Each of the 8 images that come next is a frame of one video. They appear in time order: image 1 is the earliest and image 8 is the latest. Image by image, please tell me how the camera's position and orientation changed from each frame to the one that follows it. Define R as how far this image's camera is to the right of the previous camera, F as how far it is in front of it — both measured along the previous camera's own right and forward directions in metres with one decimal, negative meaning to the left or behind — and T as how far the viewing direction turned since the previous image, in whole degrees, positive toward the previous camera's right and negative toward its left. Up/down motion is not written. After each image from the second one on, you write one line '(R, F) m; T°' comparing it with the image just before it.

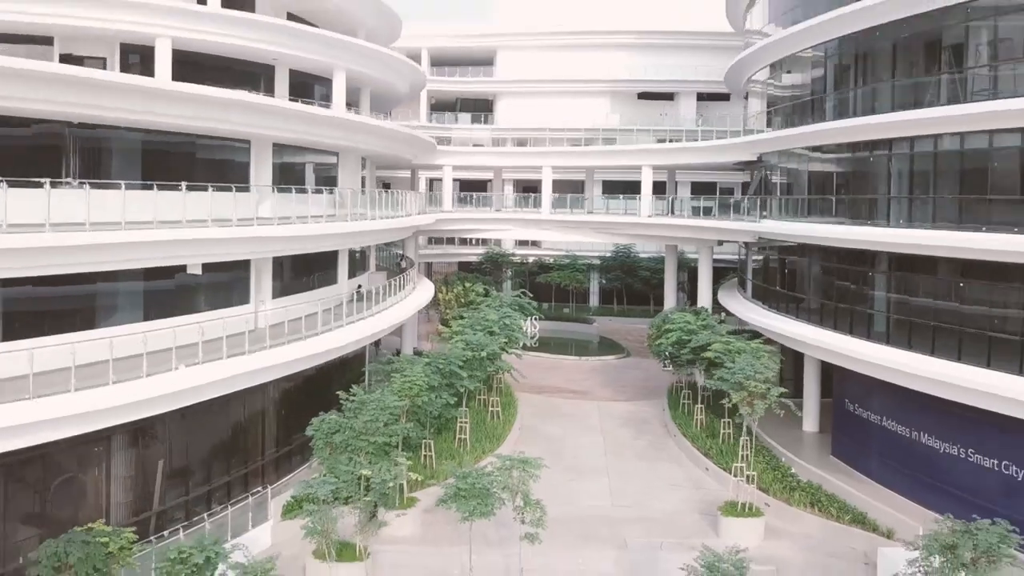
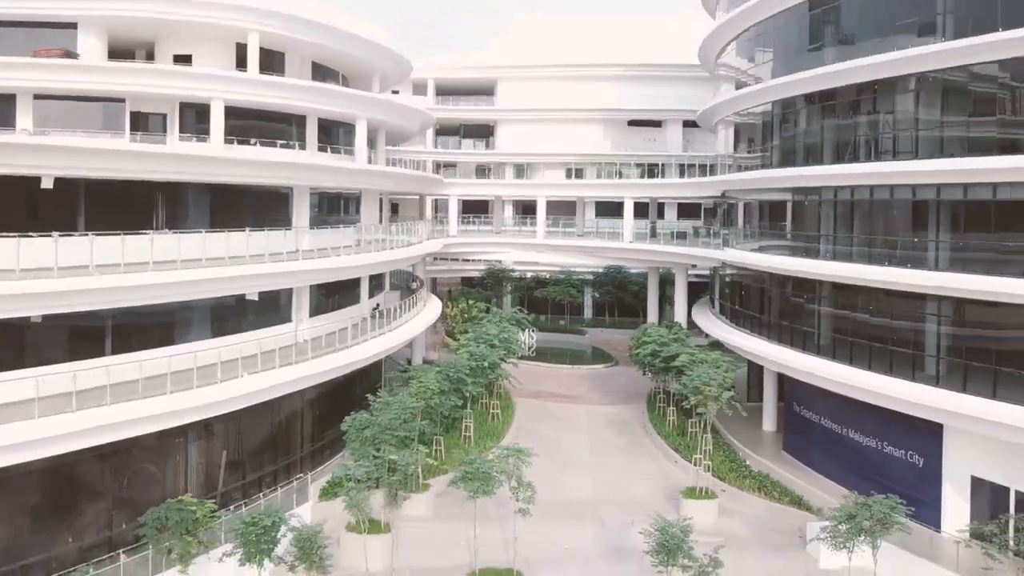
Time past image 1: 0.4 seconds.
(+0.1, -2.8) m; 0°
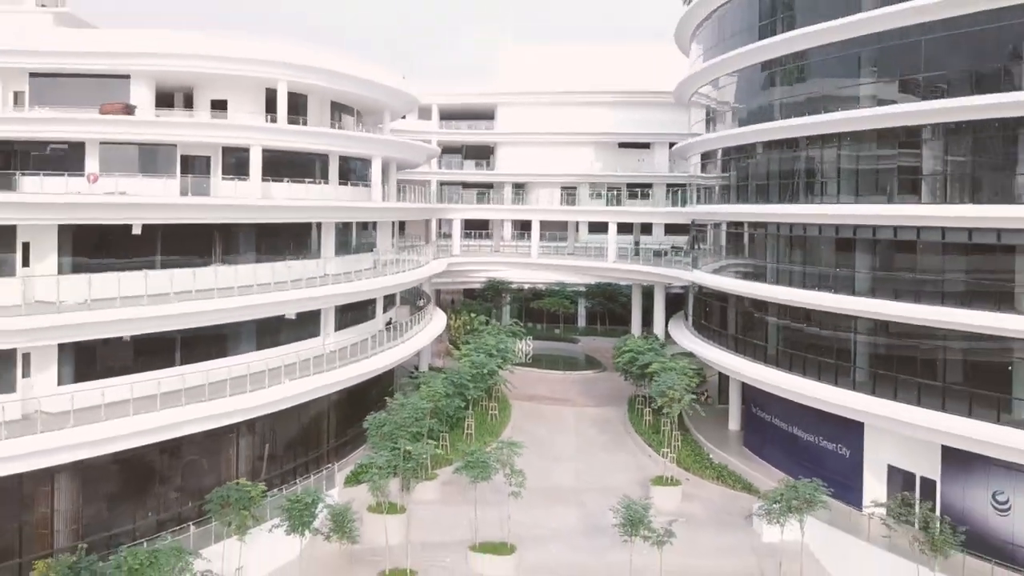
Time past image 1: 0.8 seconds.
(+0.1, -2.9) m; 0°
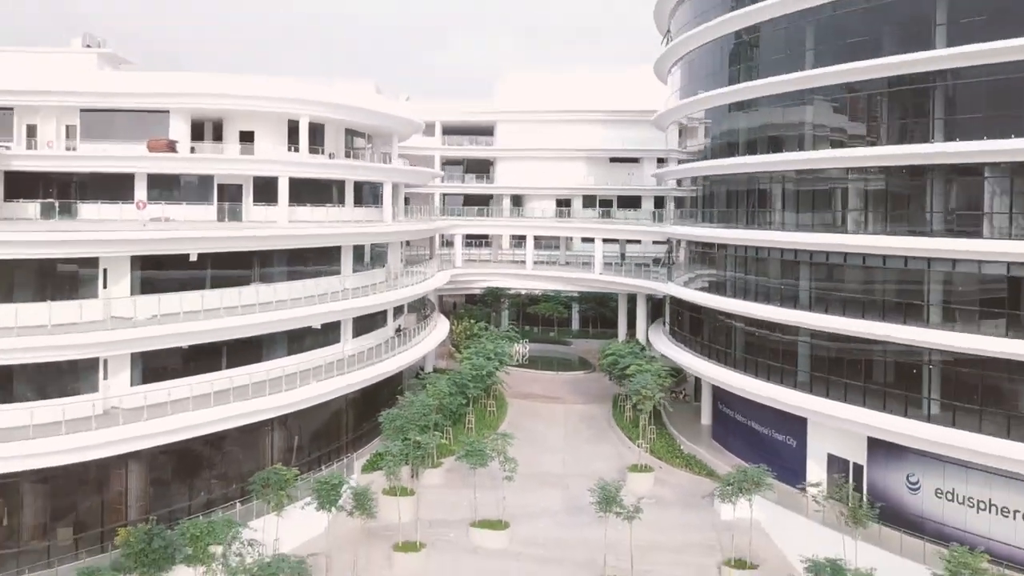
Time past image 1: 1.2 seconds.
(+0.2, -2.9) m; 0°
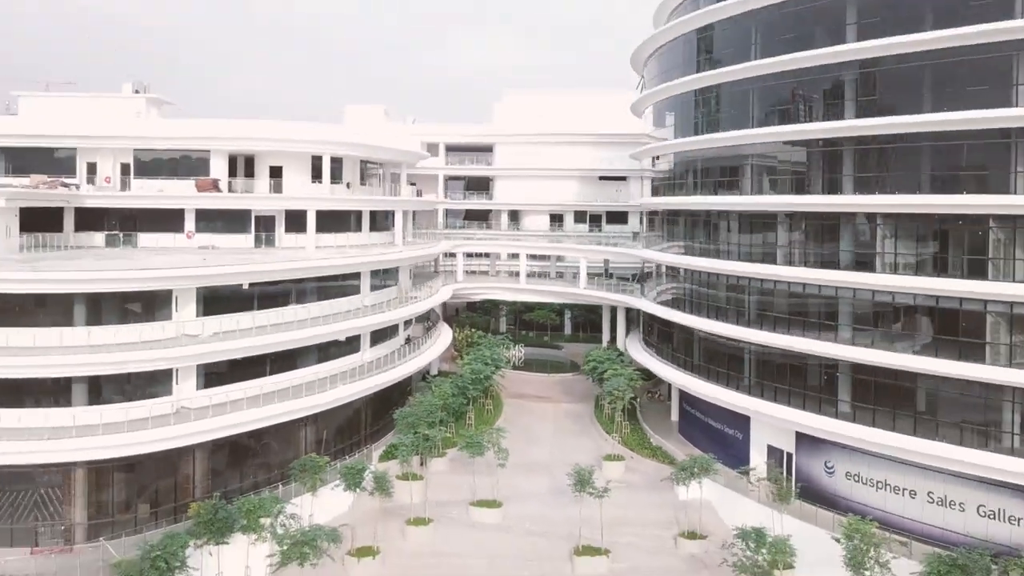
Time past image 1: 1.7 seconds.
(+0.2, -4.0) m; 0°
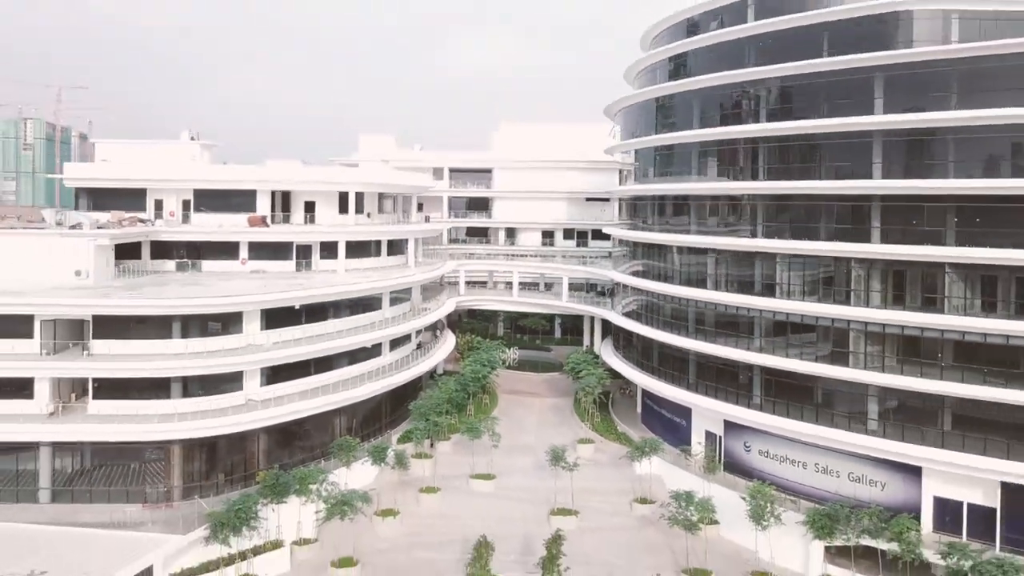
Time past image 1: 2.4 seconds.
(+0.3, -6.3) m; 0°
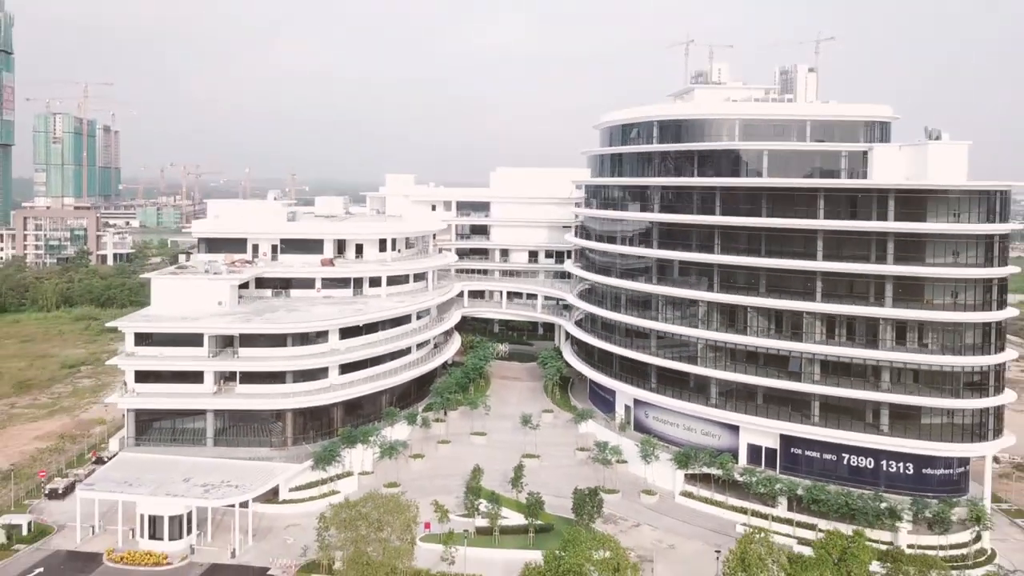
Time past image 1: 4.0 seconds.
(+0.9, -15.7) m; 0°
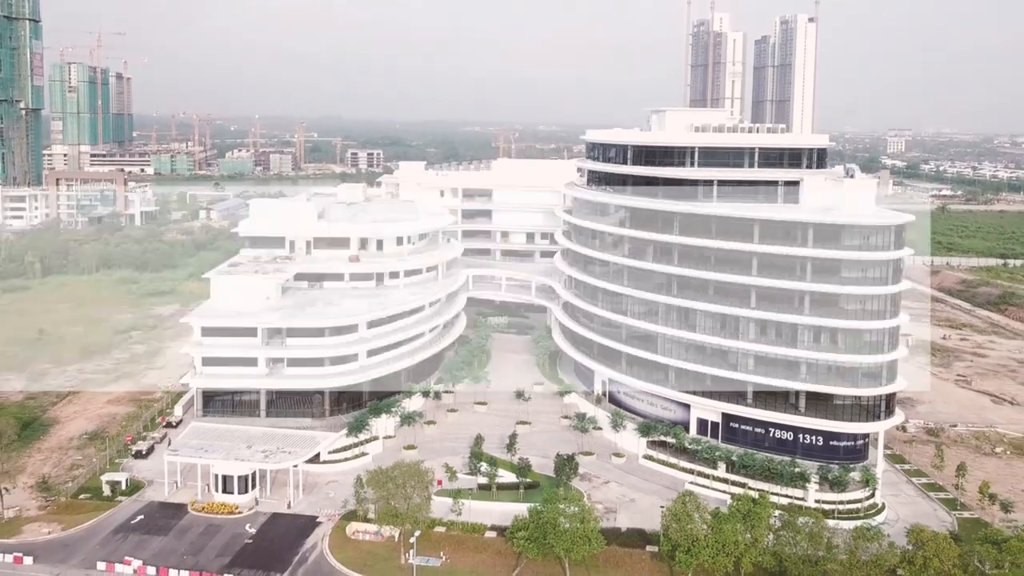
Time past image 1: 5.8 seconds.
(+0.5, -9.1) m; 0°
